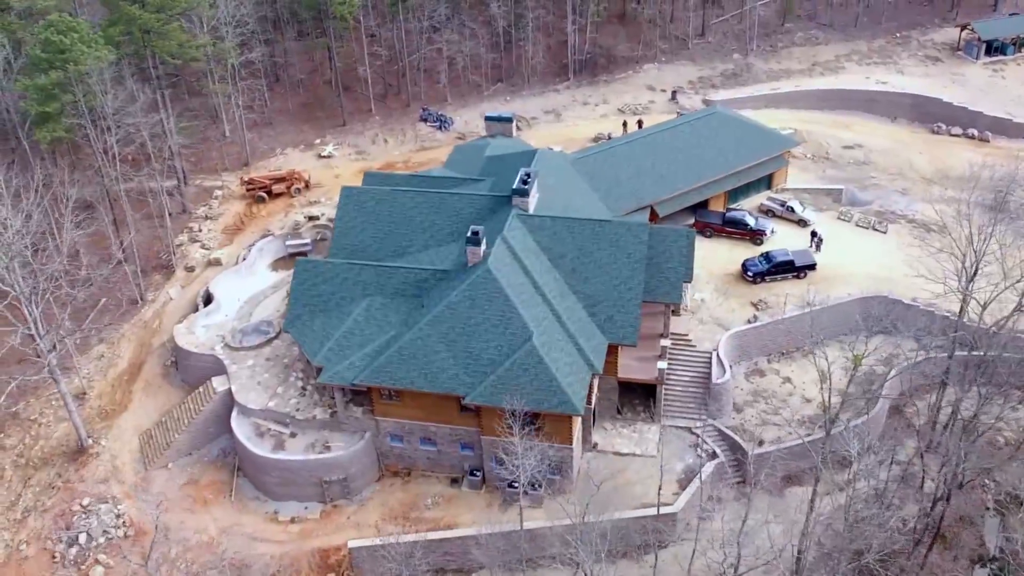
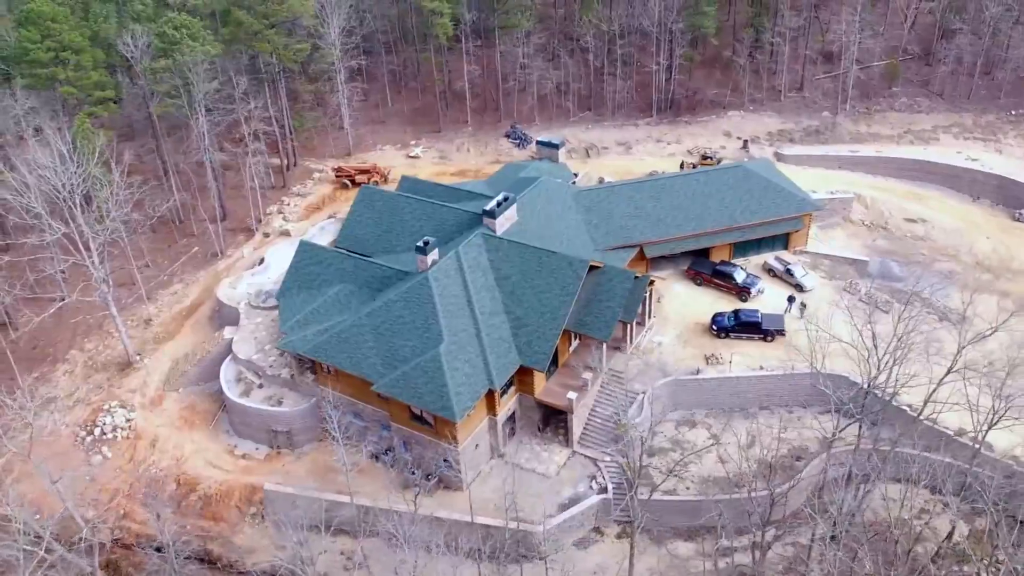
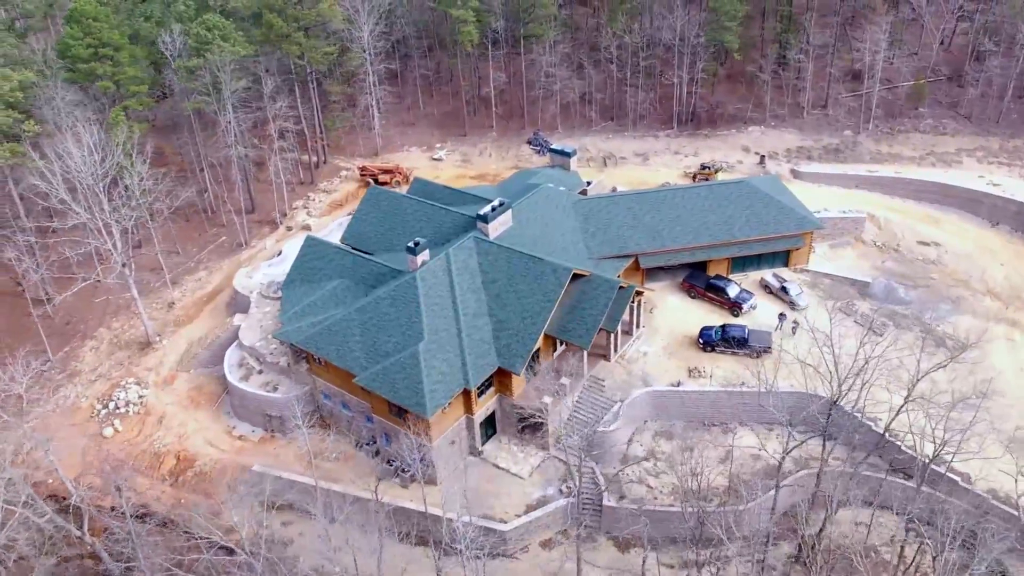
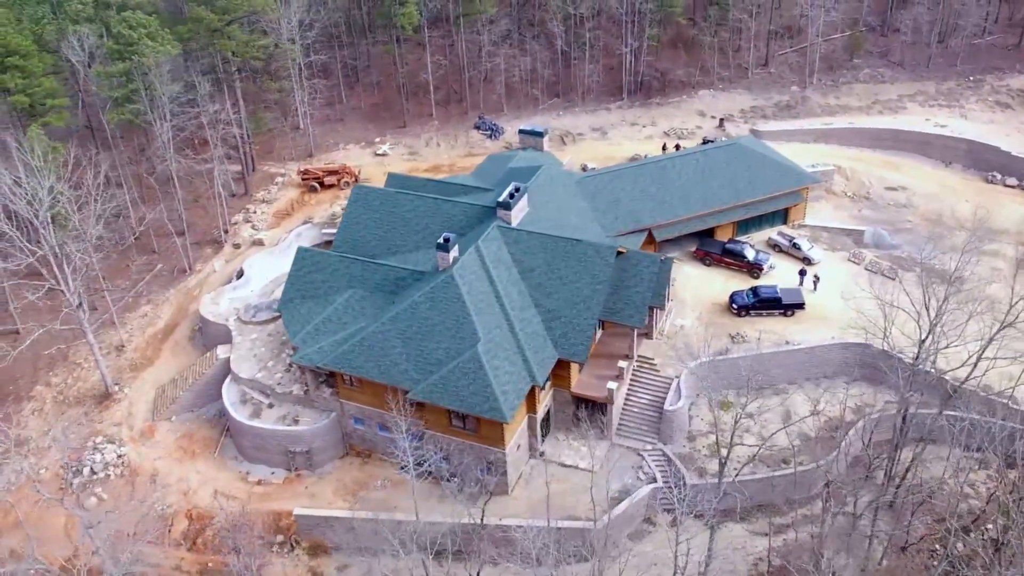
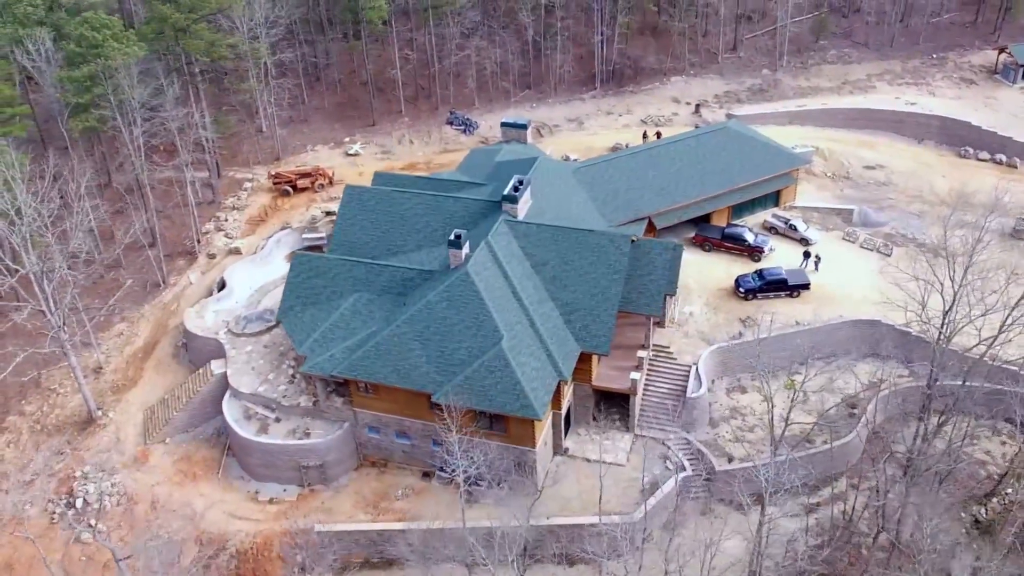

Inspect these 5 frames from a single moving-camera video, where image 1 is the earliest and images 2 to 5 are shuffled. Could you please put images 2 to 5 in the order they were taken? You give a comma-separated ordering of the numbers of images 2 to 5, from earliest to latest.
5, 4, 2, 3
